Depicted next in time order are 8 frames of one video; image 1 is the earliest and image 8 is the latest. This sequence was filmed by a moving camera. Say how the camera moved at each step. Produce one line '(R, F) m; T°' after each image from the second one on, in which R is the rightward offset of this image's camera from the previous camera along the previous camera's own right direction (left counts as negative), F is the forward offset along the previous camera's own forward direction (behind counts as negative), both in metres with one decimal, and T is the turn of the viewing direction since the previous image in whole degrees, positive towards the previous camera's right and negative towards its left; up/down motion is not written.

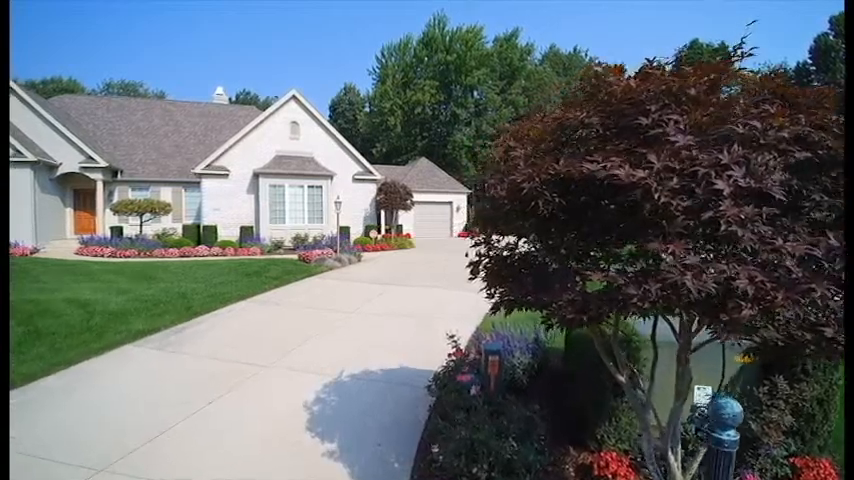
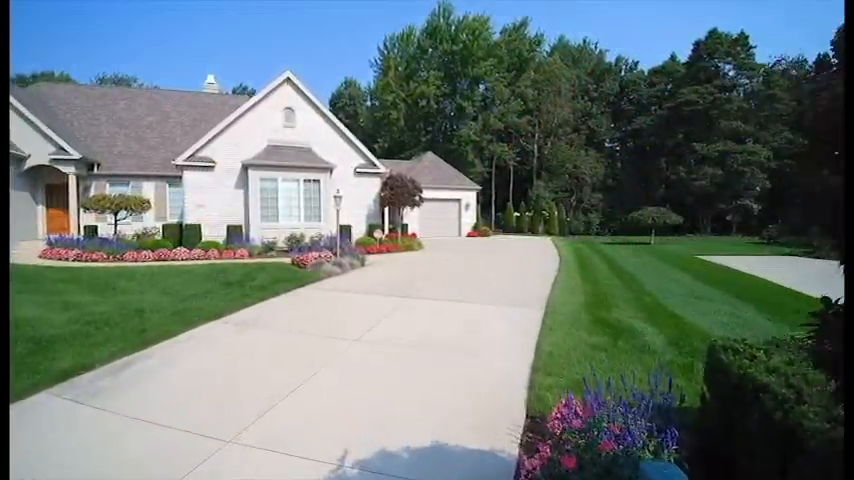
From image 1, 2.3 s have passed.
(-0.3, +1.9) m; 0°
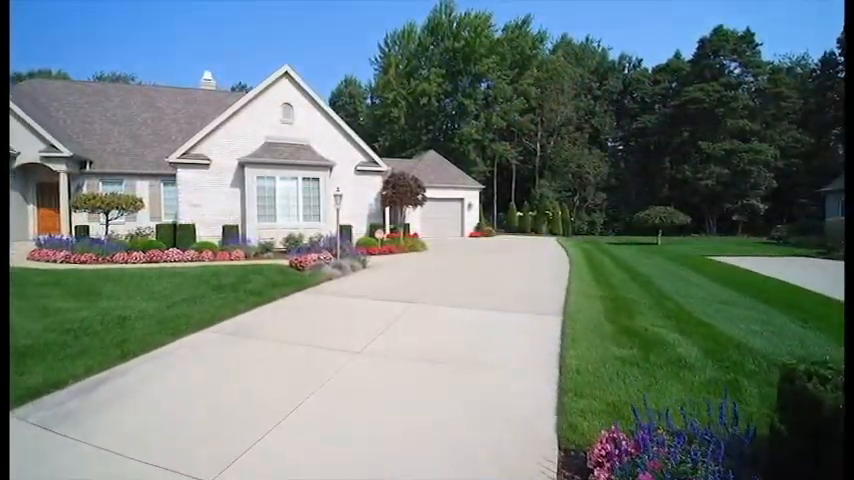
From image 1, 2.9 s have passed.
(-0.1, +0.5) m; 0°
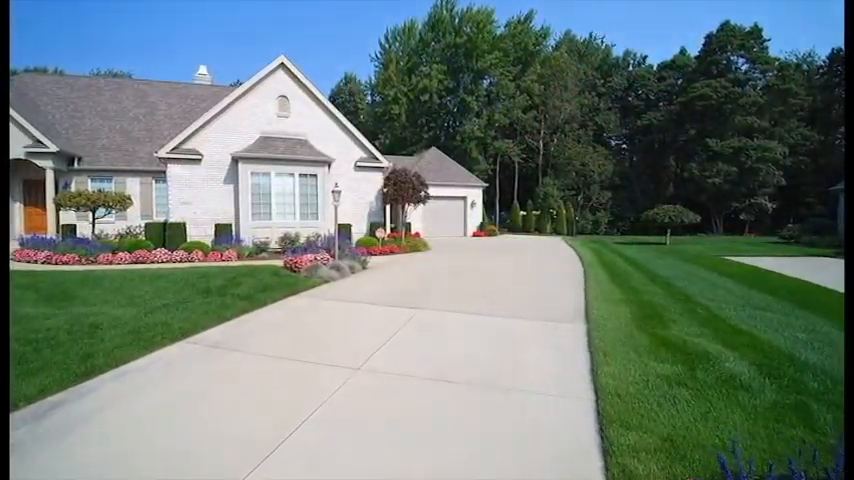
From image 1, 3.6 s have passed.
(-0.1, +0.7) m; 0°
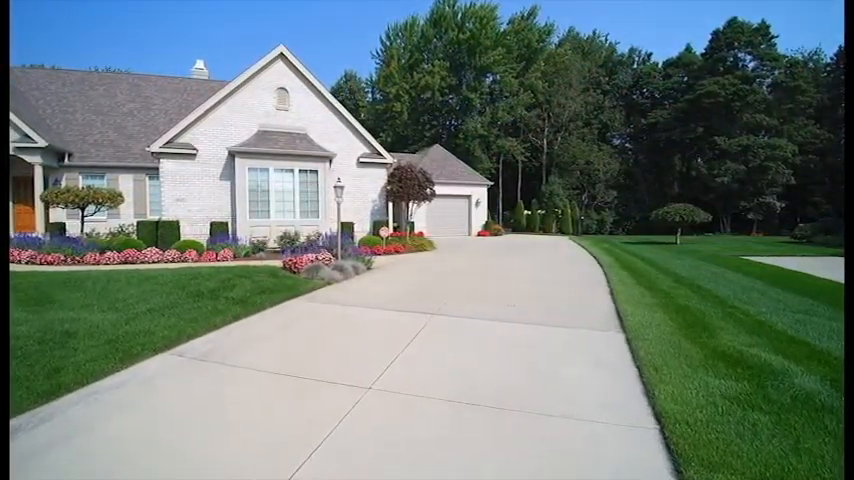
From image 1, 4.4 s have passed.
(-0.2, +0.6) m; 0°
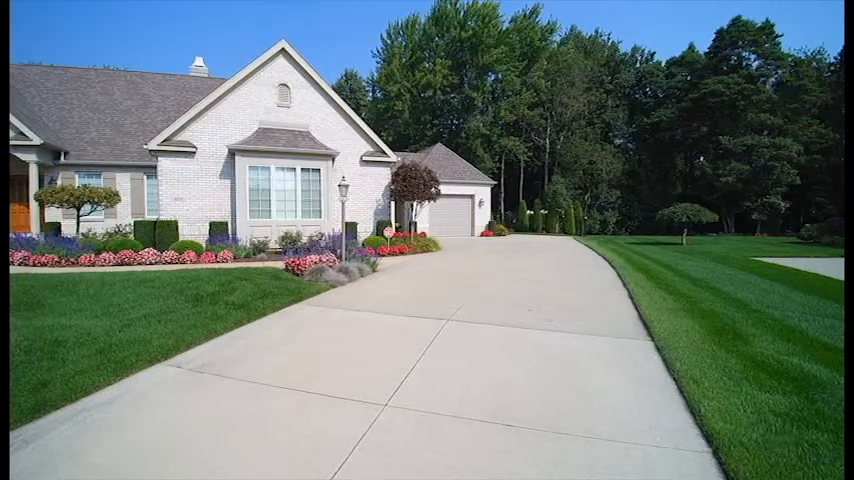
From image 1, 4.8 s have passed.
(-0.1, +0.3) m; 0°
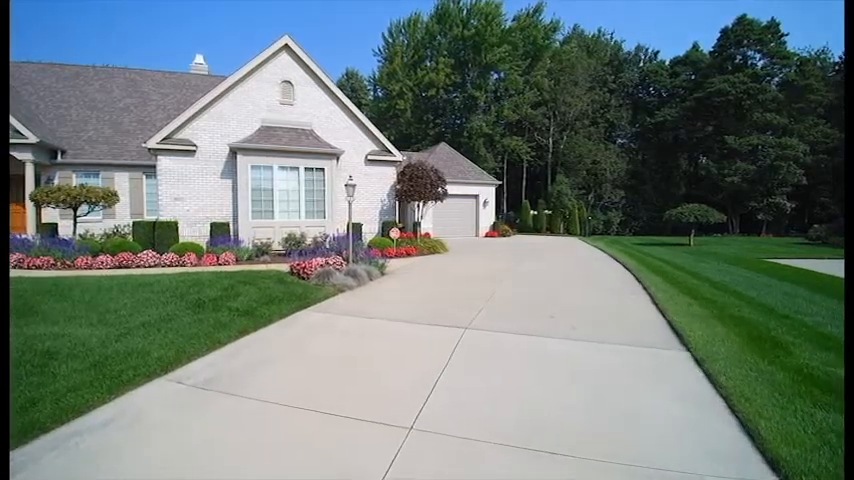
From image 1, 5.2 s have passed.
(-0.2, +0.3) m; 0°
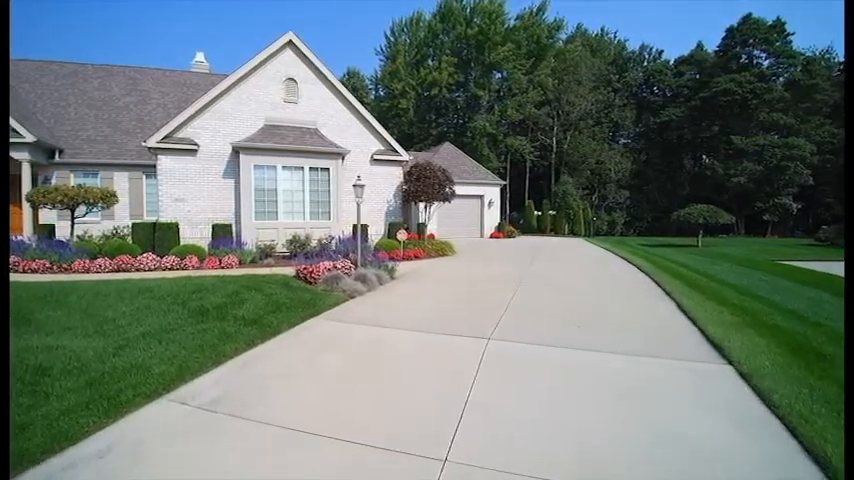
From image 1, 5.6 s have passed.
(-0.2, +0.3) m; 0°
